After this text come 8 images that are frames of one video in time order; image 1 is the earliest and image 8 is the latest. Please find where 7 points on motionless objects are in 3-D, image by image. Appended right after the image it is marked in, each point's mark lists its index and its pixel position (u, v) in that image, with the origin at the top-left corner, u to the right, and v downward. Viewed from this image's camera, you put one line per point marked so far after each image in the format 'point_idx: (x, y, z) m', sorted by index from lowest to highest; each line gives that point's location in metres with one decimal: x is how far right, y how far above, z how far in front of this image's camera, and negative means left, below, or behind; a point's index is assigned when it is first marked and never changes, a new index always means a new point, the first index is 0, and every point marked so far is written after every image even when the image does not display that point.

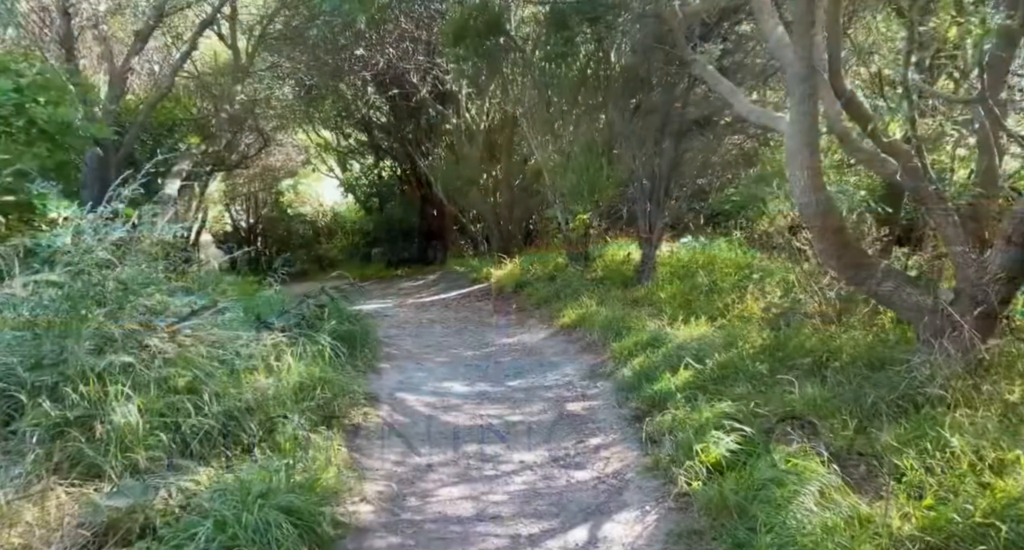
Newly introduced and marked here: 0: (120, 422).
0: (-1.6, -0.6, +3.4) m
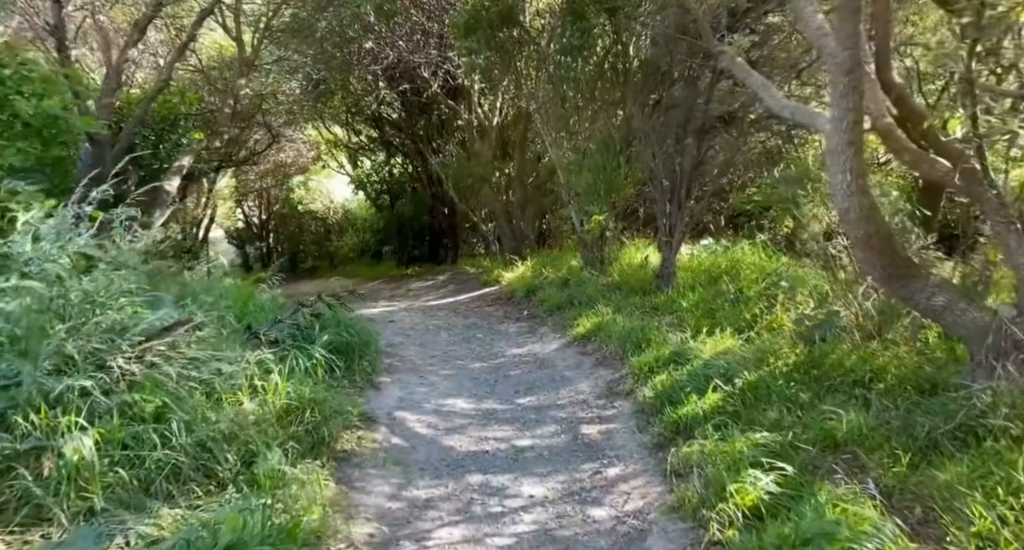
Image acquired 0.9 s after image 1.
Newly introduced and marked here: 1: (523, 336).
0: (-1.6, -0.7, +3.0) m
1: (+0.1, -0.5, +7.1) m
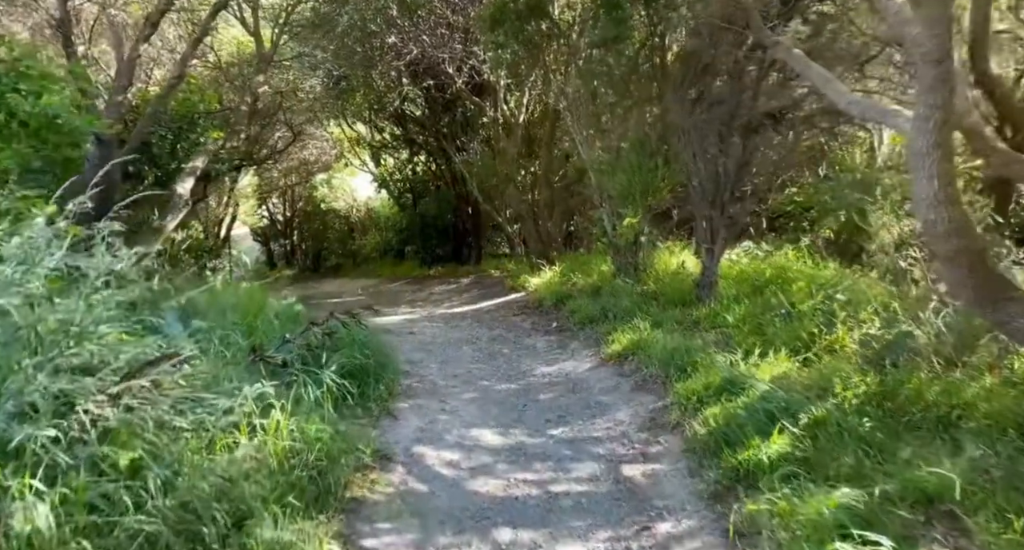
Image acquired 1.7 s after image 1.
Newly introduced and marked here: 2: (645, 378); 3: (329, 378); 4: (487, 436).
0: (-1.5, -0.8, +2.5) m
1: (+0.3, -0.6, +6.6) m
2: (+0.9, -0.7, +5.4) m
3: (-1.0, -0.6, +4.6) m
4: (-0.1, -0.9, +4.7) m
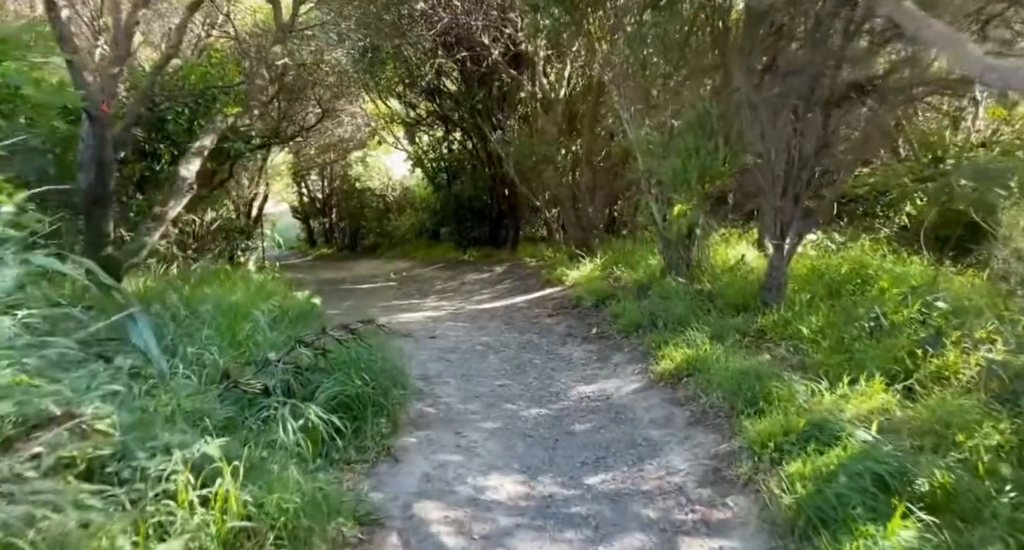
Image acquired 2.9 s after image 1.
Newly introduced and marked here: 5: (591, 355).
0: (-1.5, -0.9, +1.7) m
1: (+0.5, -0.6, +5.6) m
2: (+1.0, -0.7, +4.4) m
3: (-0.9, -0.6, +3.7) m
4: (0.0, -1.0, +3.8) m
5: (+0.6, -0.6, +5.9) m
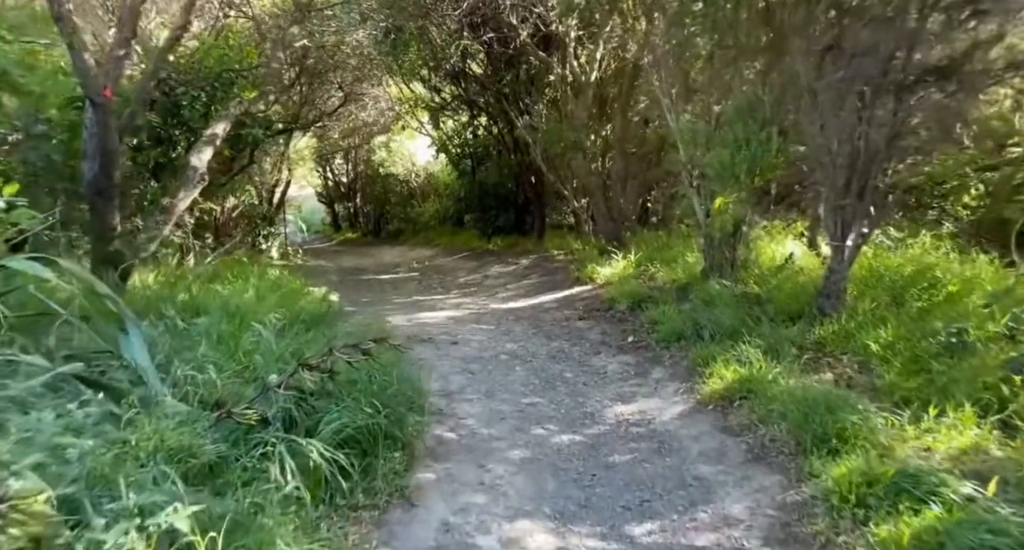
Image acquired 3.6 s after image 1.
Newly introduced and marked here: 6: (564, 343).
0: (-1.4, -1.0, +1.2) m
1: (+0.7, -0.7, +5.1) m
2: (+1.2, -0.8, +3.9) m
3: (-0.8, -0.7, +3.2) m
4: (+0.1, -1.0, +3.2) m
5: (+0.7, -0.6, +5.3) m
6: (+0.4, -0.5, +6.2) m
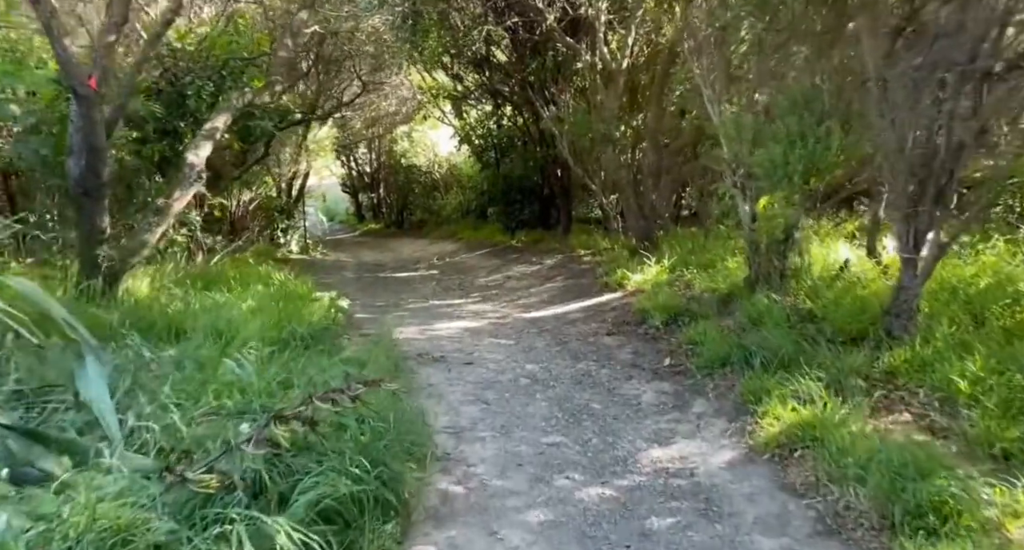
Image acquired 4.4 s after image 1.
0: (-1.4, -1.1, +0.6) m
1: (+0.8, -0.8, +4.4) m
2: (+1.2, -0.9, +3.2) m
3: (-0.7, -0.8, +2.6) m
4: (+0.2, -1.1, +2.6) m
5: (+0.9, -0.7, +4.7) m
6: (+0.5, -0.6, +5.5) m
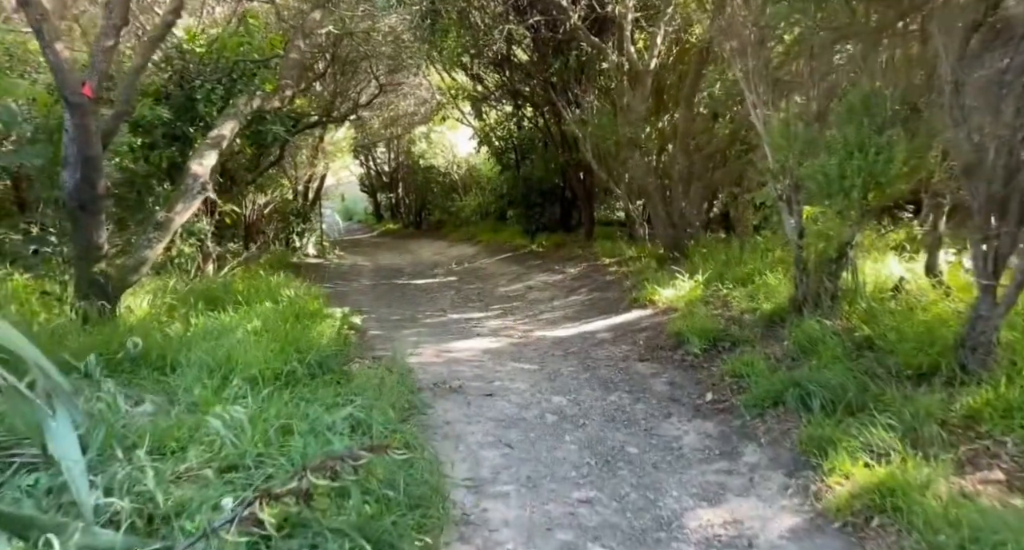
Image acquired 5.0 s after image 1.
0: (-1.4, -1.3, +0.1) m
1: (+0.9, -0.9, +3.9) m
2: (+1.3, -1.0, +2.7) m
3: (-0.6, -1.0, +2.1) m
4: (+0.2, -1.3, +2.1) m
5: (+1.0, -0.8, +4.2) m
6: (+0.7, -0.7, +5.0) m
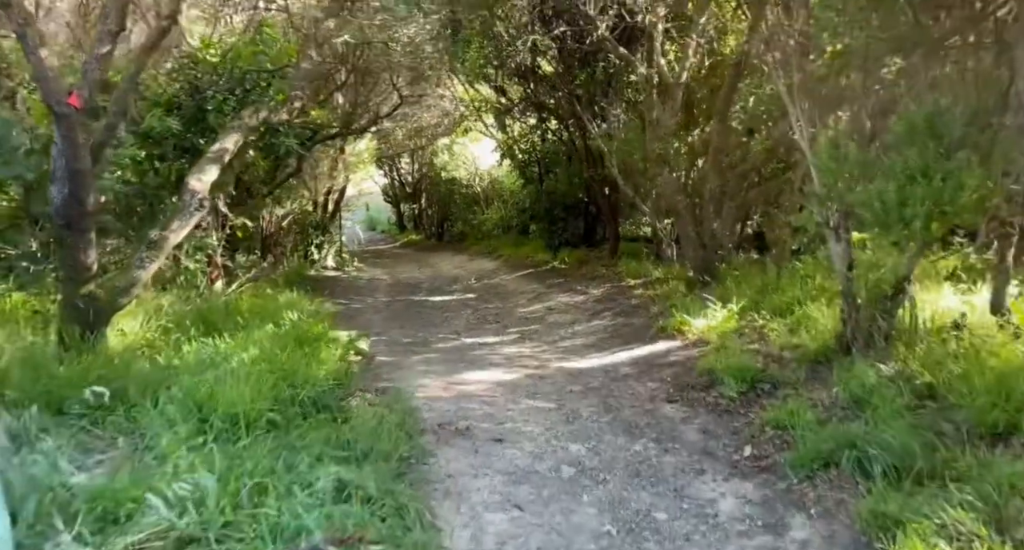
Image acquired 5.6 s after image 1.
0: (-1.4, -1.4, -0.4) m
1: (+1.0, -1.1, +3.3) m
2: (+1.3, -1.2, +2.1) m
3: (-0.6, -1.1, +1.6) m
4: (+0.2, -1.4, +1.6) m
5: (+1.0, -1.0, +3.6) m
6: (+0.7, -0.9, +4.4) m
